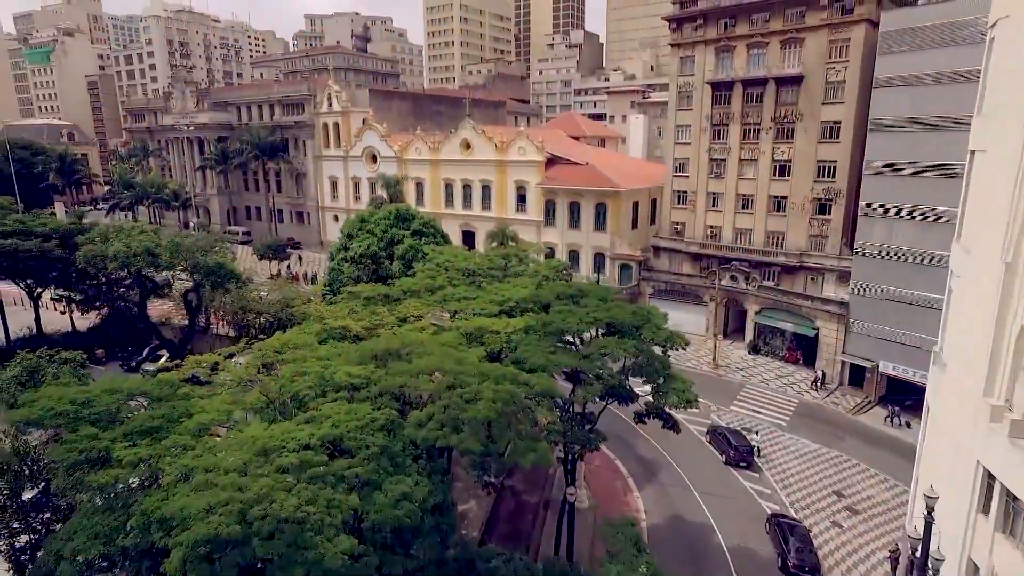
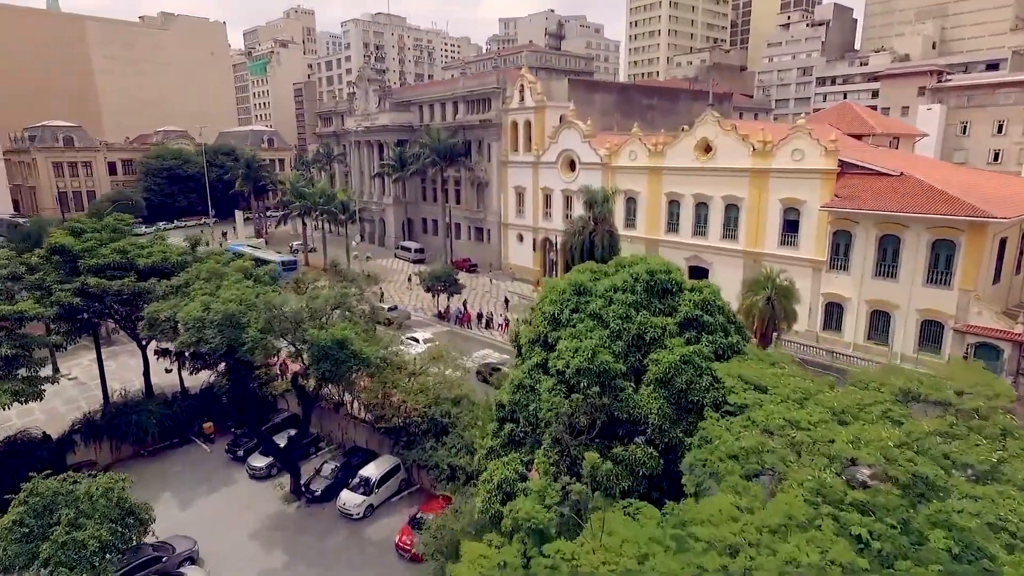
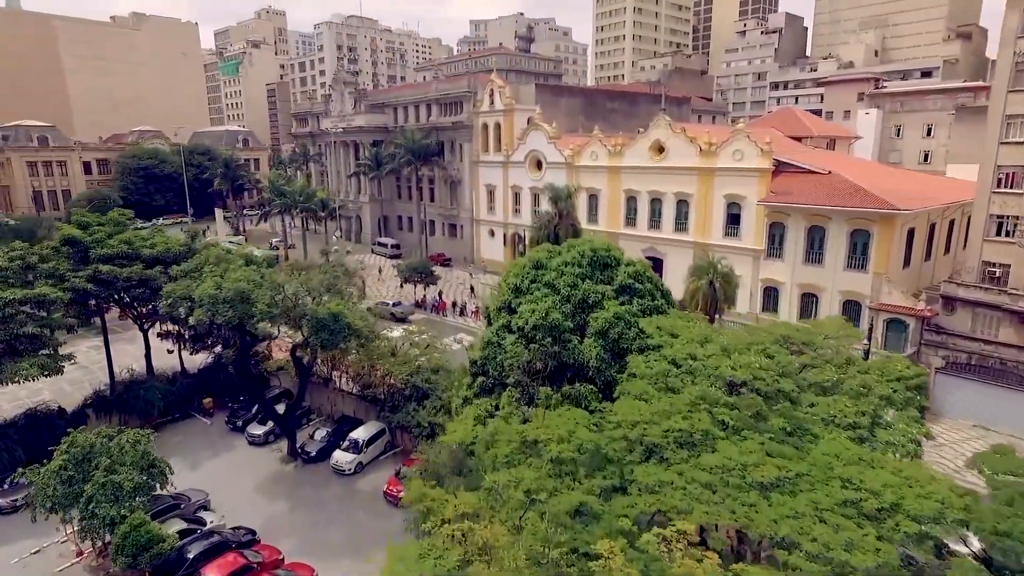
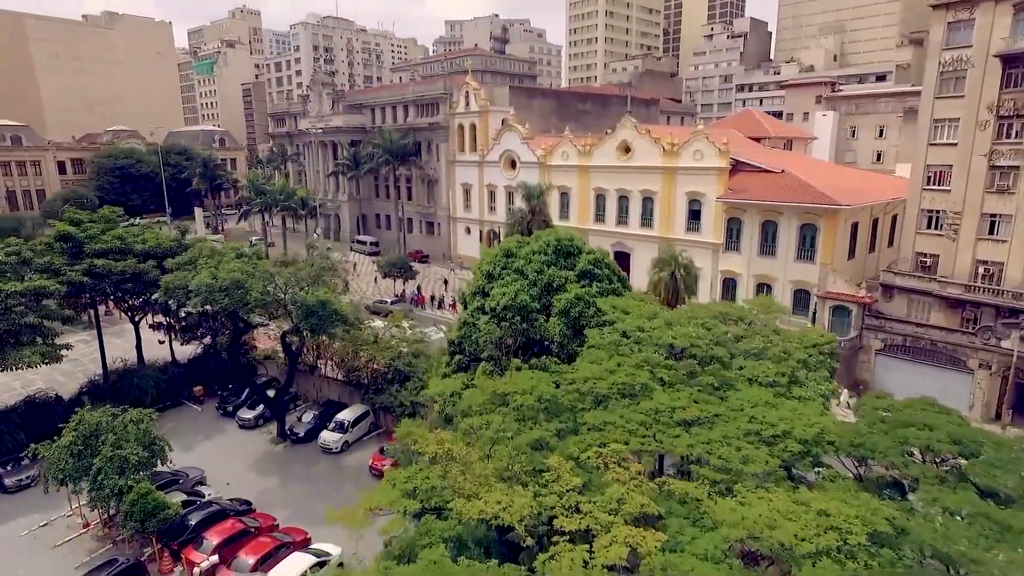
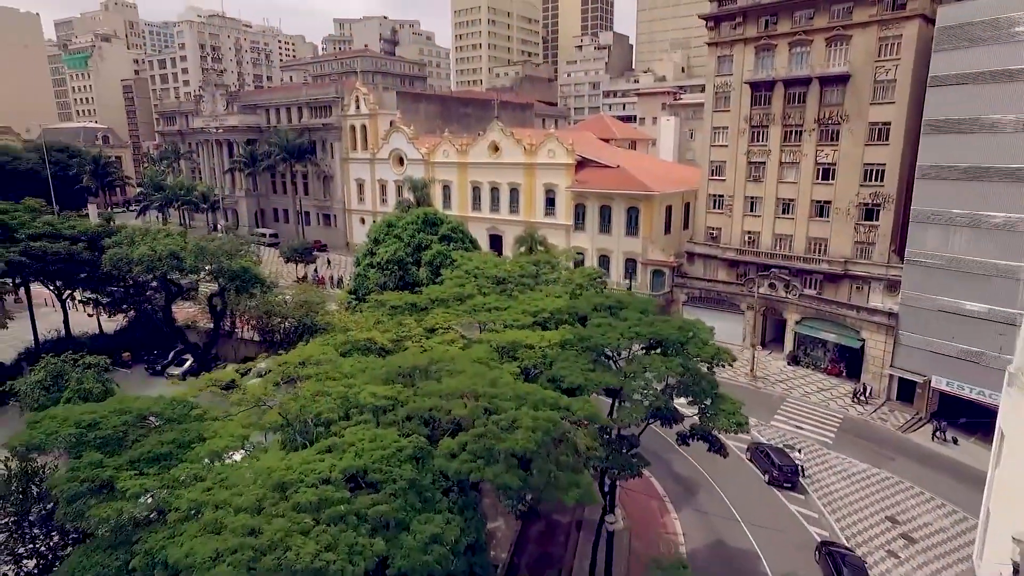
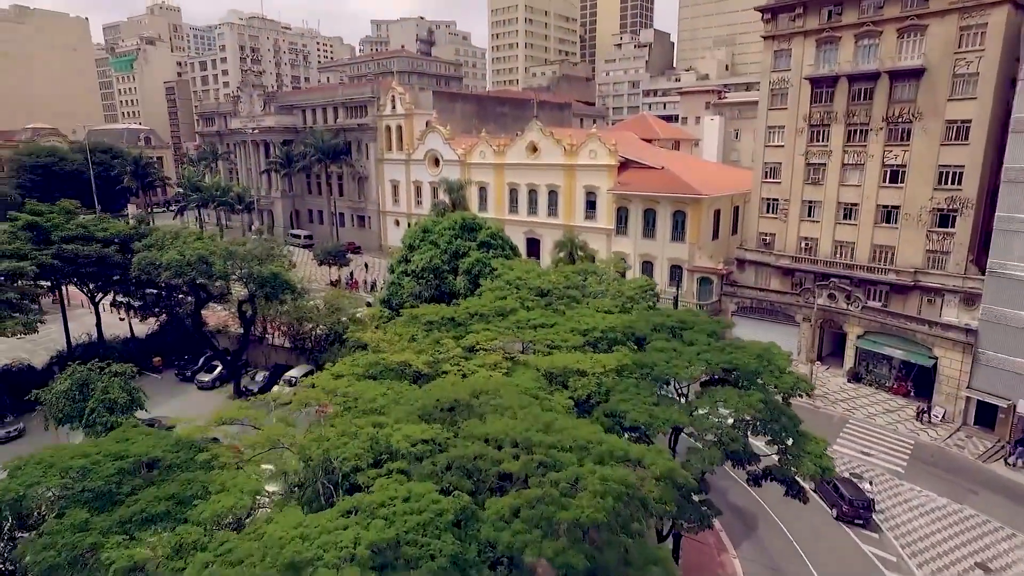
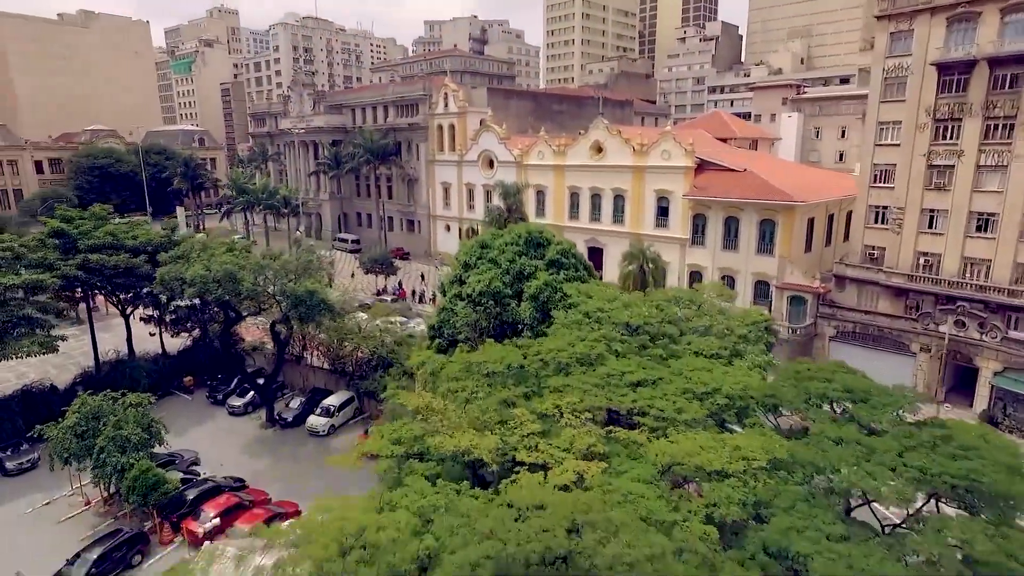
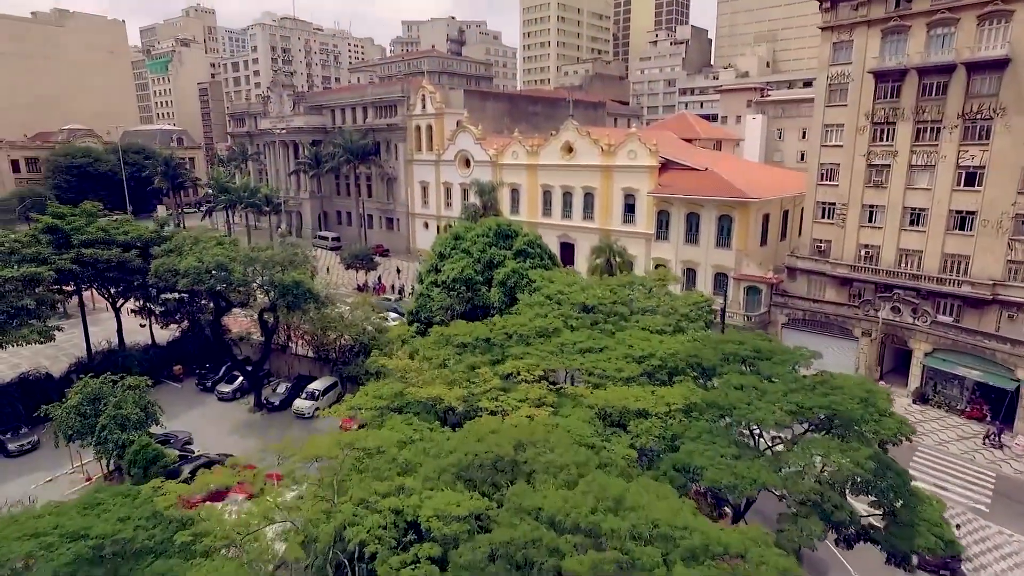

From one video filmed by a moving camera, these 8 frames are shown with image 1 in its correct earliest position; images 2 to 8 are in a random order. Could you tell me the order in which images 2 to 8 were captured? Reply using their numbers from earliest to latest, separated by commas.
5, 6, 8, 7, 4, 3, 2
